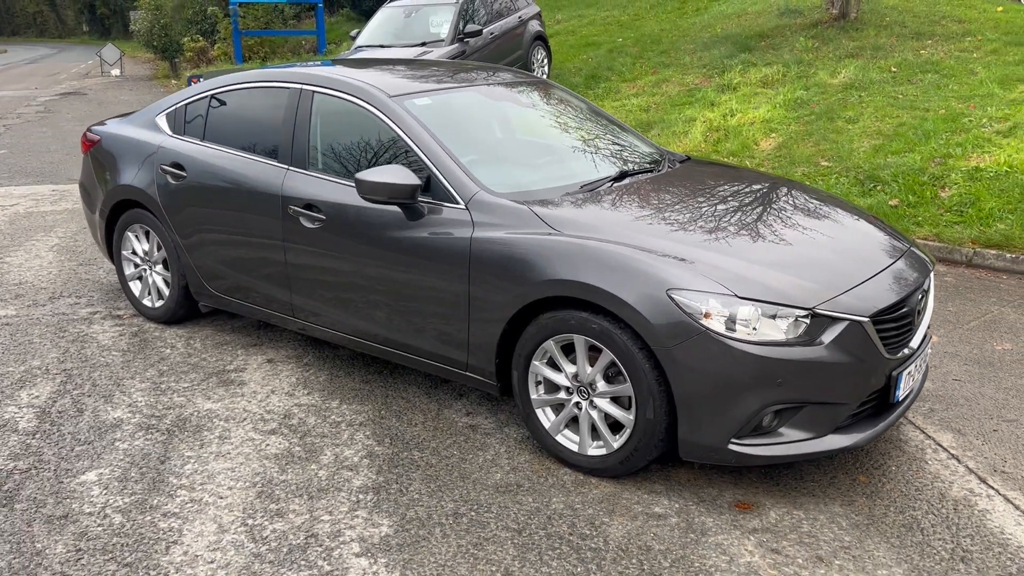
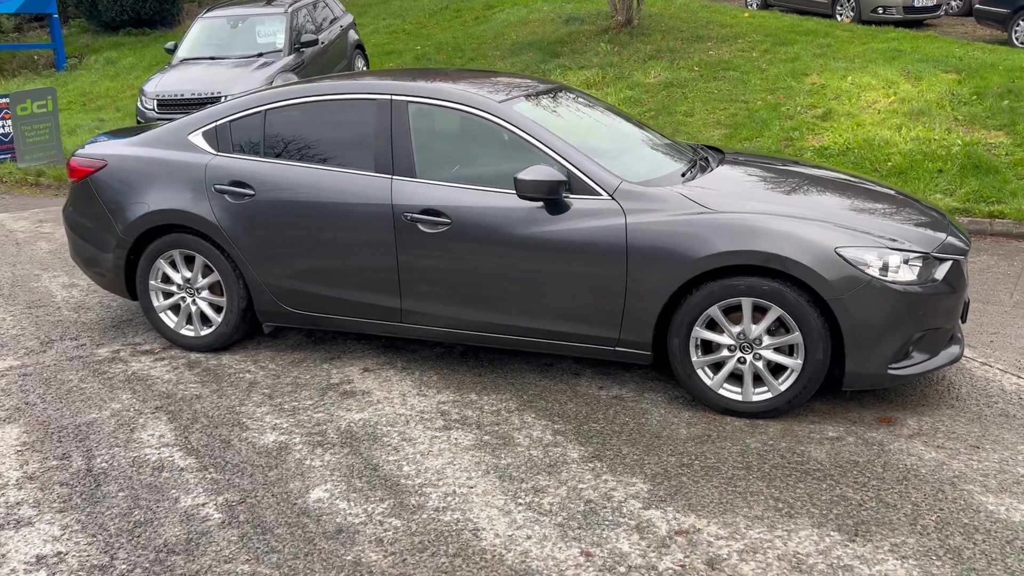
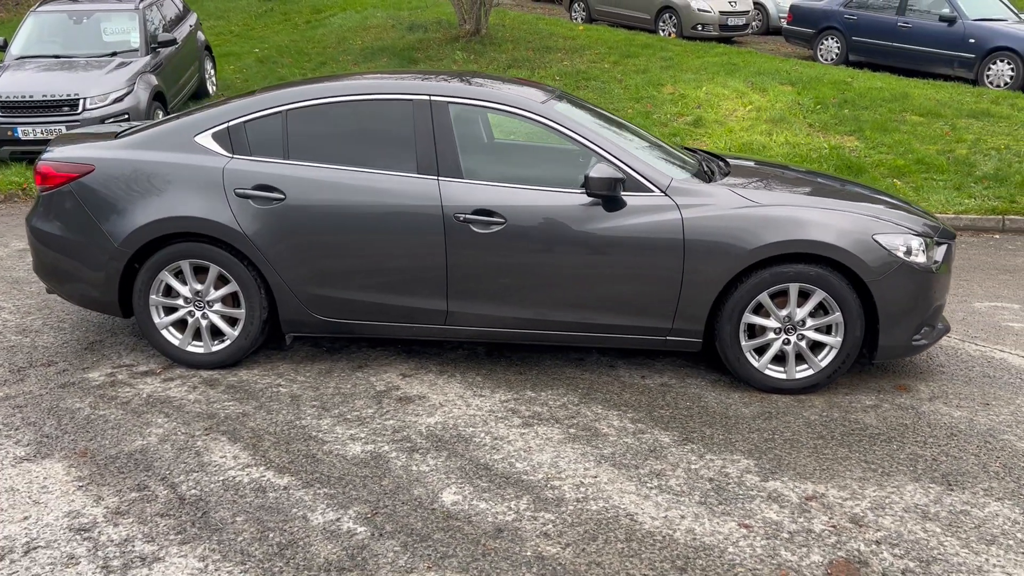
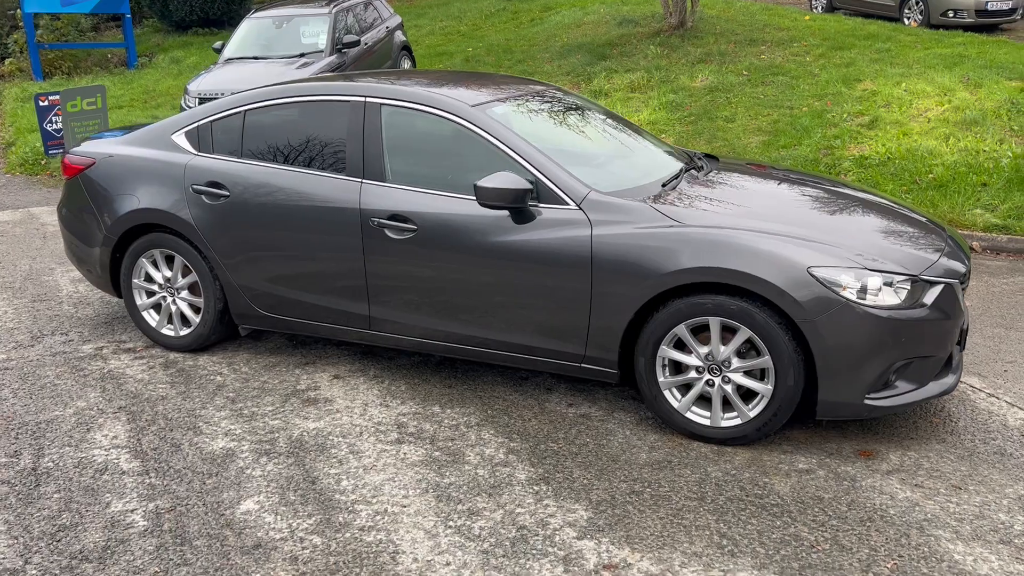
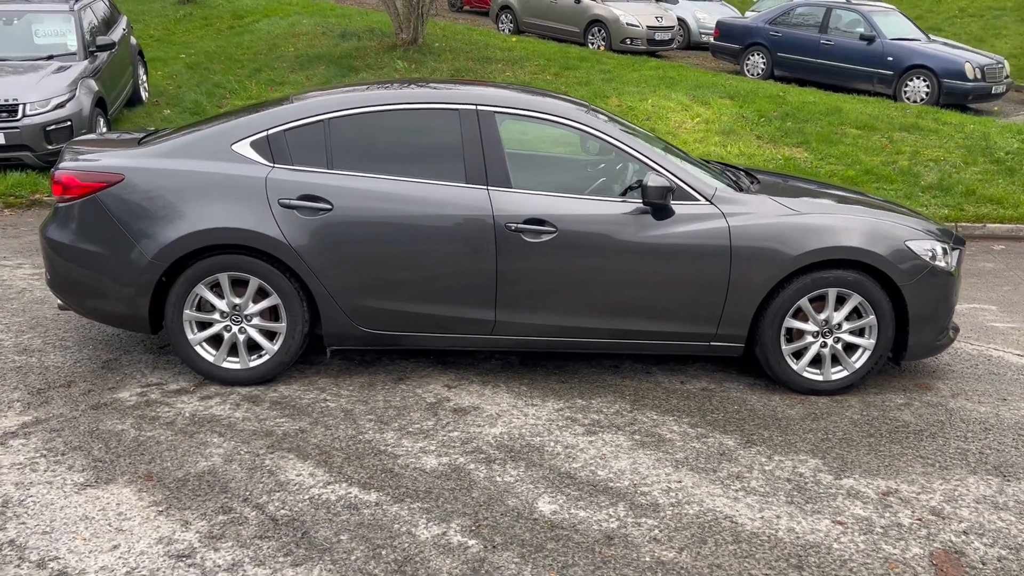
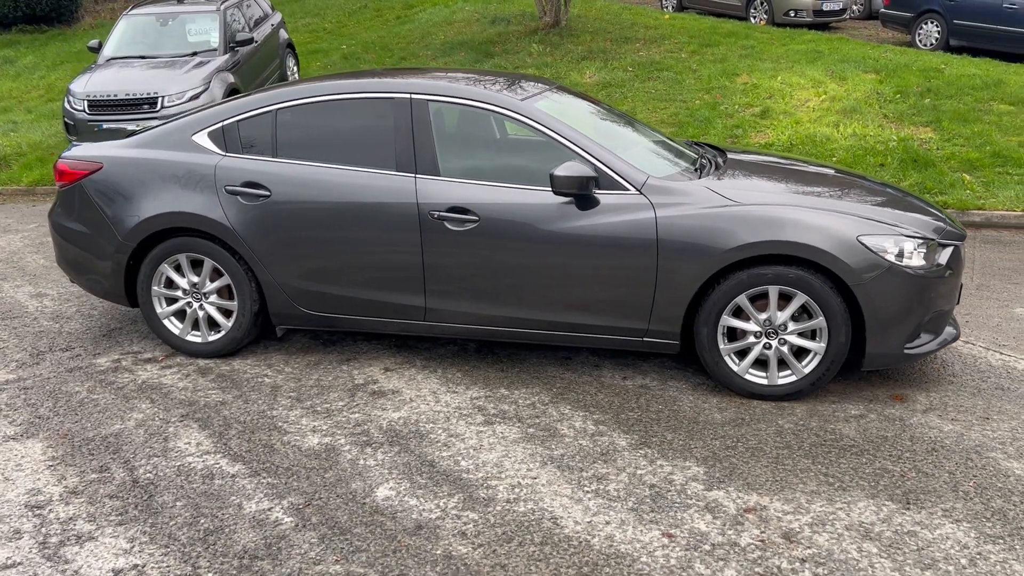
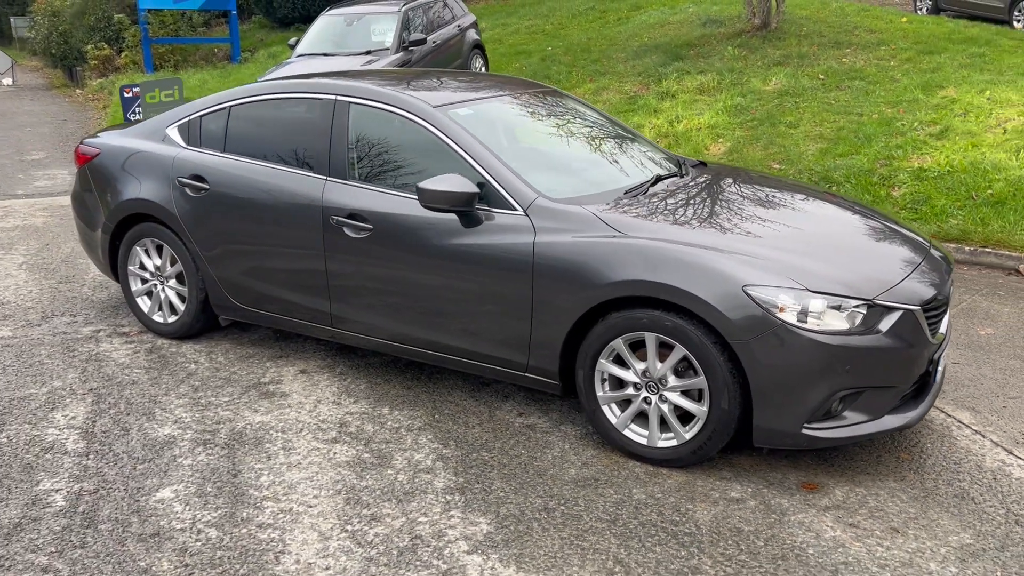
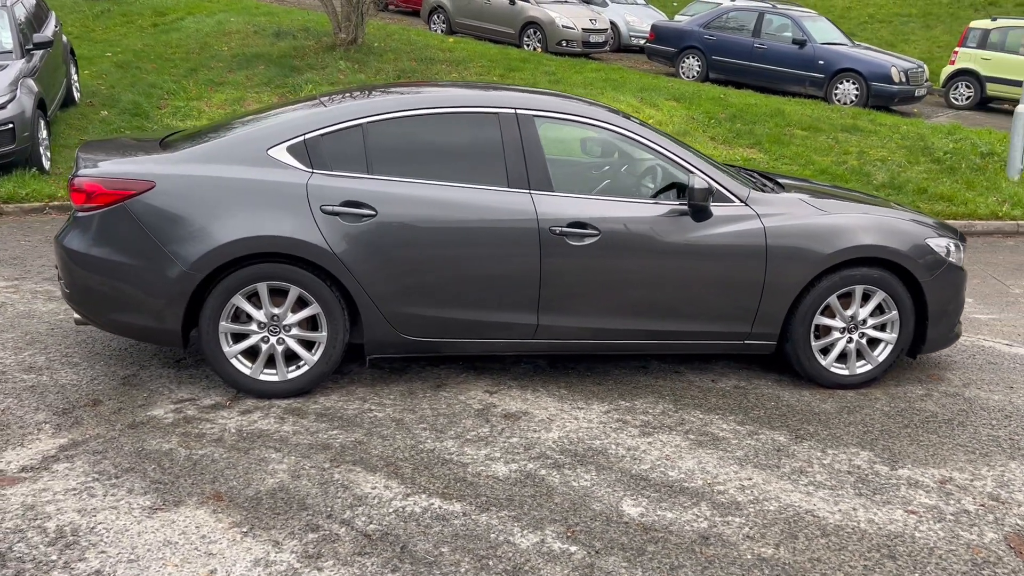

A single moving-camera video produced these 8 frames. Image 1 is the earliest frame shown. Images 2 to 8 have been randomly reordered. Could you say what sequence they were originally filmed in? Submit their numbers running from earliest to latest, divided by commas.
7, 4, 2, 6, 3, 5, 8
